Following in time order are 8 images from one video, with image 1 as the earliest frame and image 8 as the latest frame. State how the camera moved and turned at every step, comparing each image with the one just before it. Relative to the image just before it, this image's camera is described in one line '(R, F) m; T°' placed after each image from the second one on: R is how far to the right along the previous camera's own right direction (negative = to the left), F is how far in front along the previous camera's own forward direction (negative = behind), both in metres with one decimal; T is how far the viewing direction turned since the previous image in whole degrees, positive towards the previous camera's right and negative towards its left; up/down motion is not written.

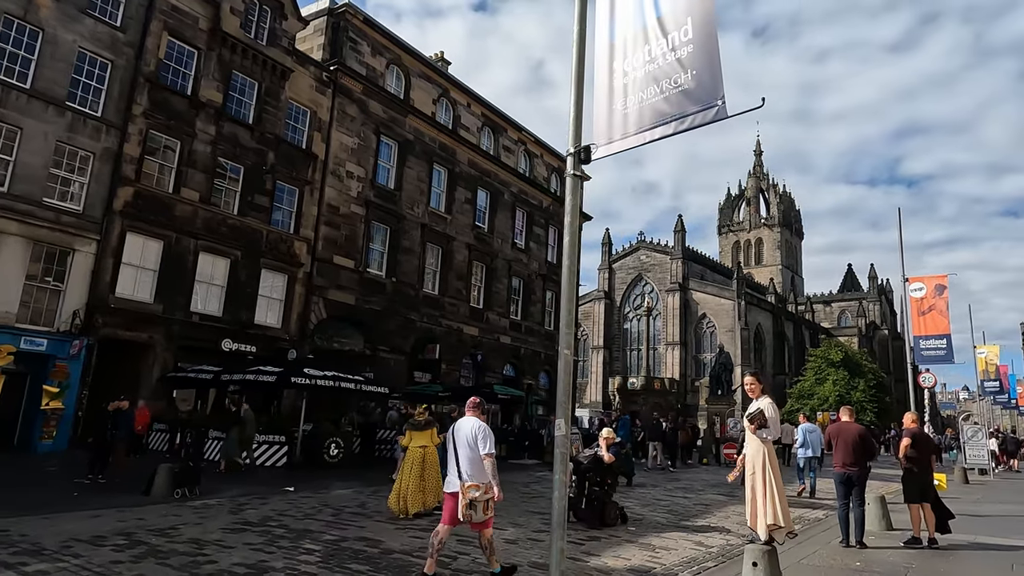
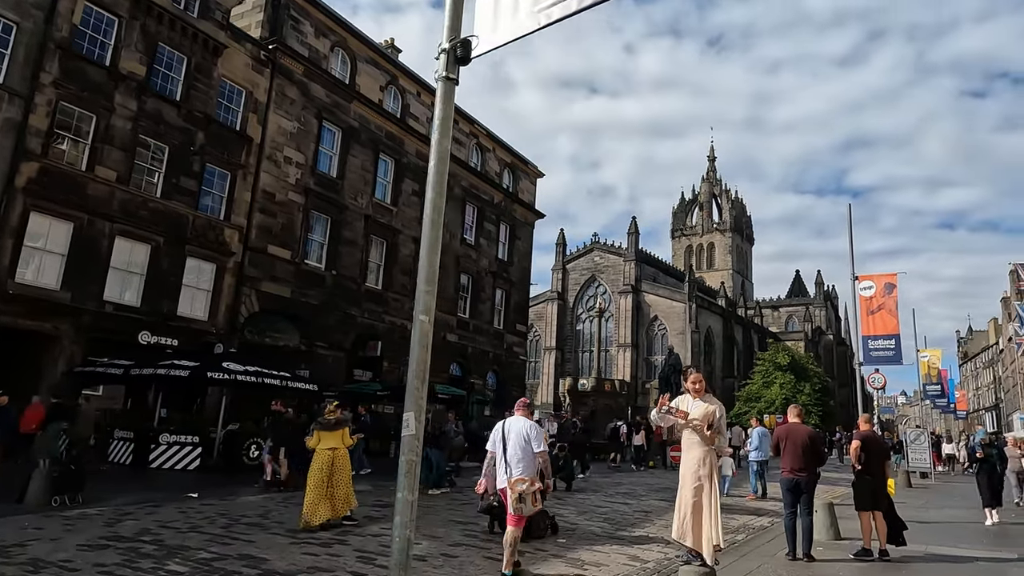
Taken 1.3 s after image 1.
(+0.4, +0.8) m; +4°
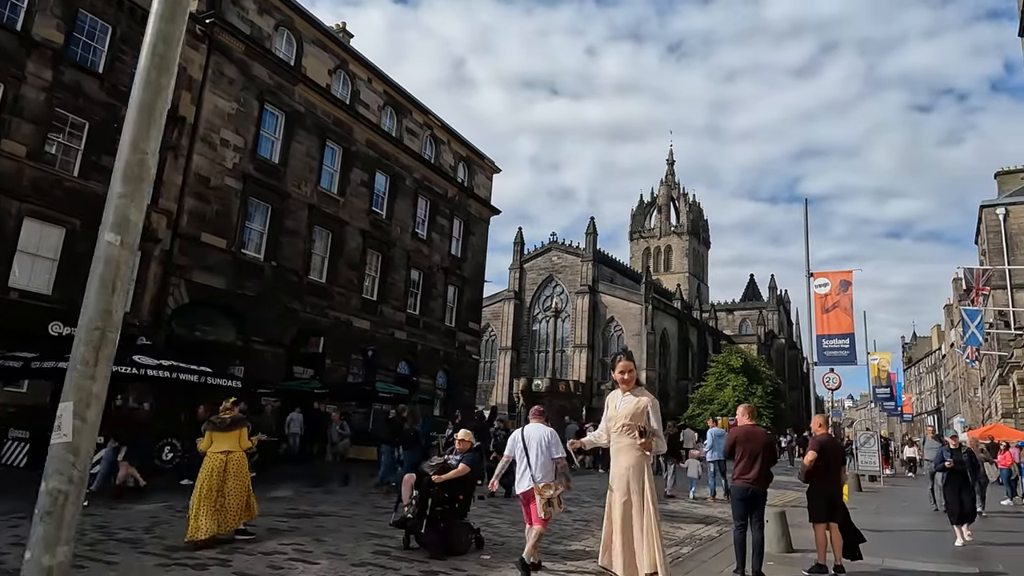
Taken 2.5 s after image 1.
(+0.3, +0.8) m; +3°
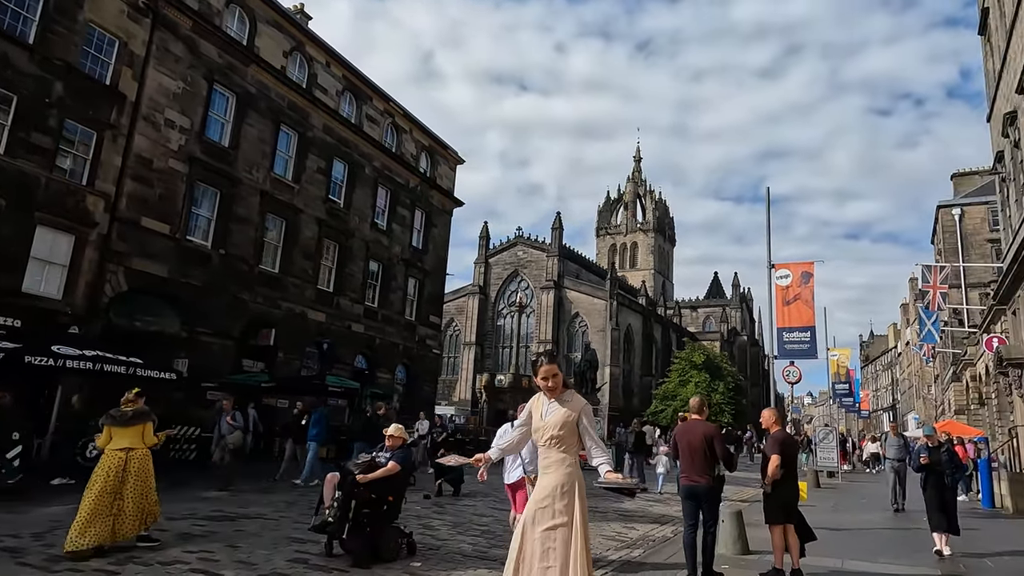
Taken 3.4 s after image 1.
(+0.3, +0.5) m; +3°
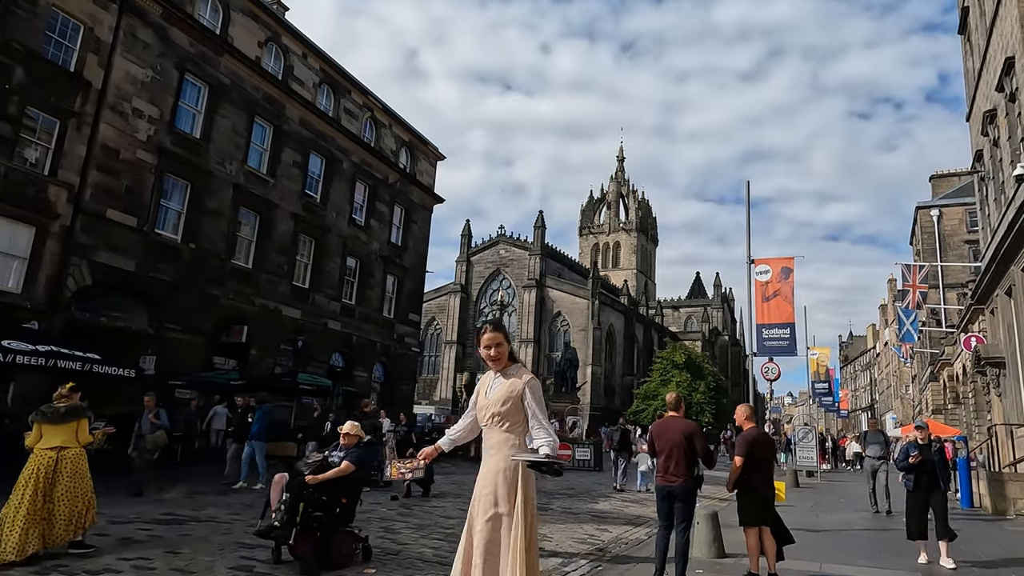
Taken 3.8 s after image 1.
(+0.2, +0.3) m; +1°
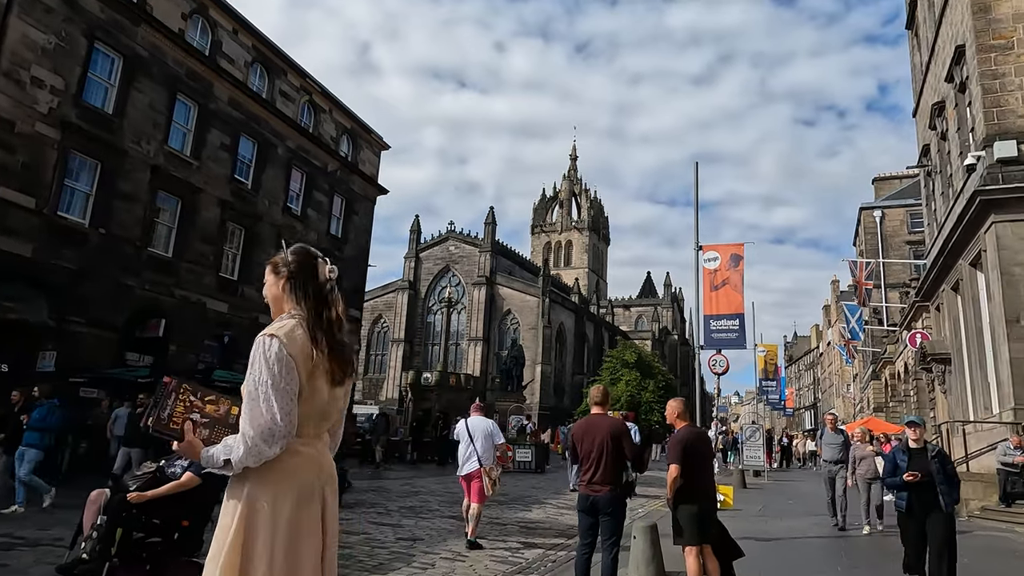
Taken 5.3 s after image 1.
(+0.4, +1.0) m; +4°
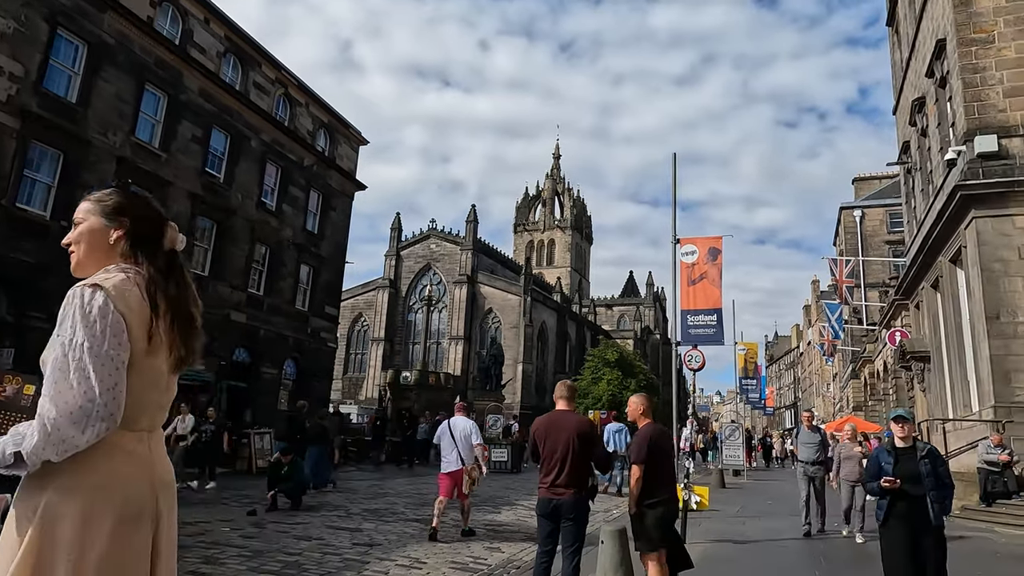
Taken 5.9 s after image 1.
(+0.2, +0.4) m; +1°
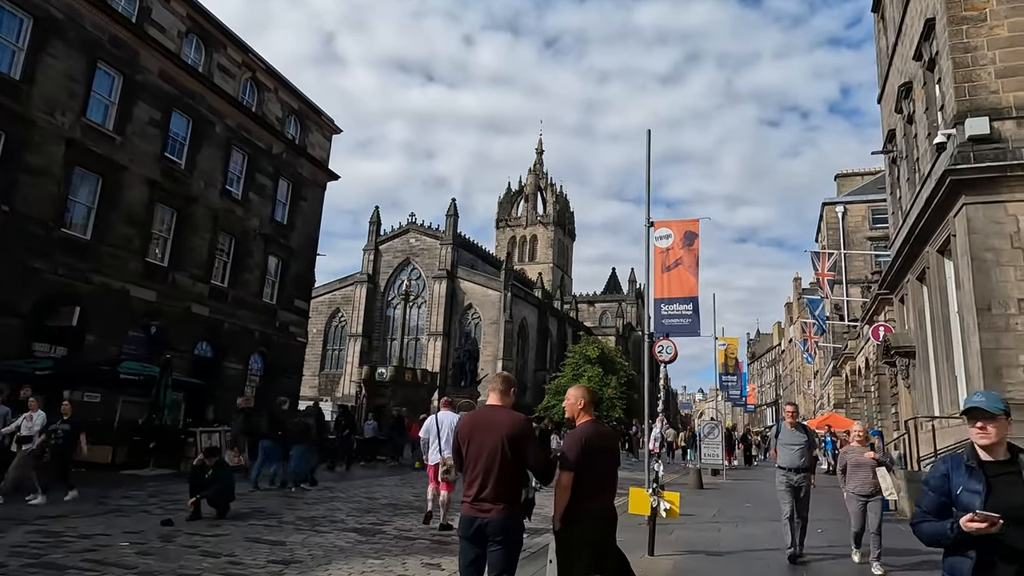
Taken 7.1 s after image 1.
(+0.3, +0.8) m; +1°
